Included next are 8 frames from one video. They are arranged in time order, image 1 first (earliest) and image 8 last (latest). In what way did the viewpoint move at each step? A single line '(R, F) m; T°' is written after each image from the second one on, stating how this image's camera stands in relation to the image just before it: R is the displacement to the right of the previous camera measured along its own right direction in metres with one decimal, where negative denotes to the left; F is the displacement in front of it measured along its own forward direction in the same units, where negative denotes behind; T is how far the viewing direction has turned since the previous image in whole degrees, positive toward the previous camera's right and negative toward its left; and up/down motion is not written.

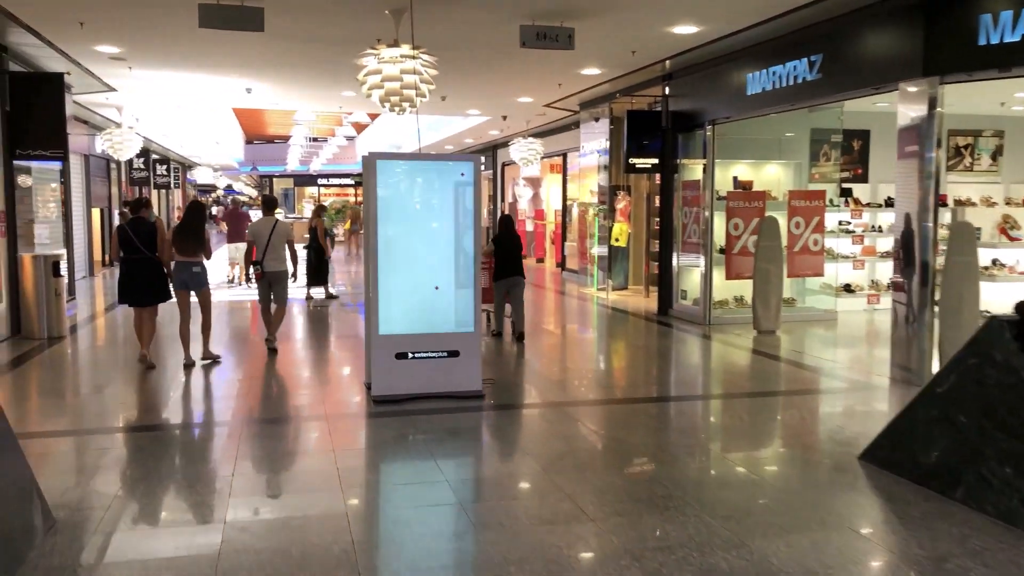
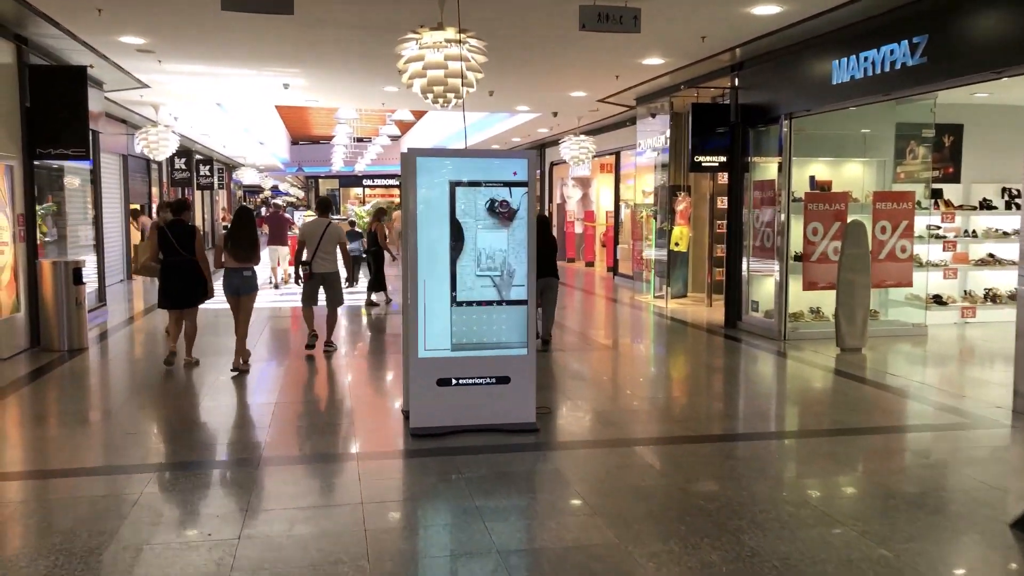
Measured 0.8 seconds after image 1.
(-0.1, +0.7) m; -3°
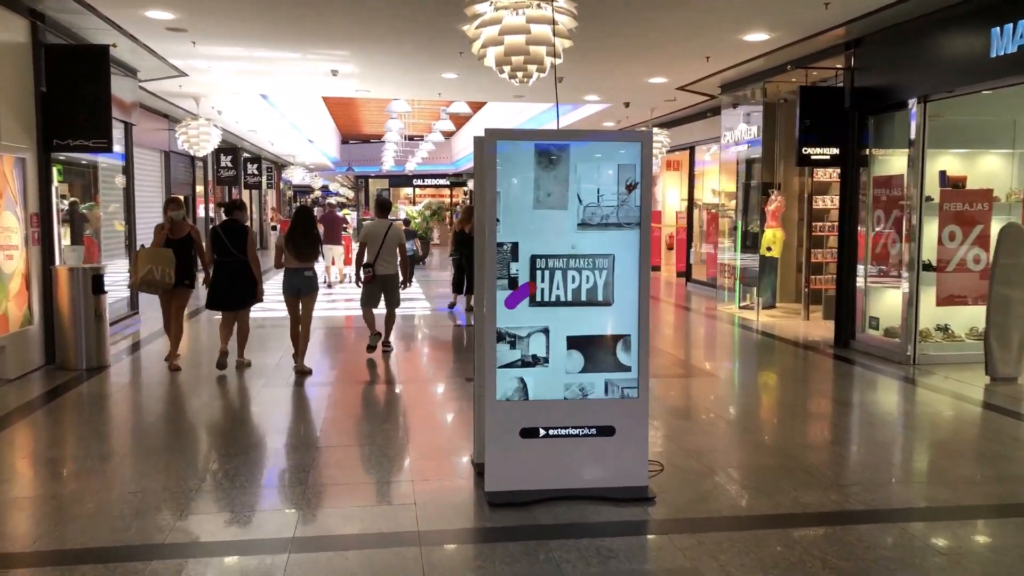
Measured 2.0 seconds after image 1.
(-0.2, +1.0) m; -3°
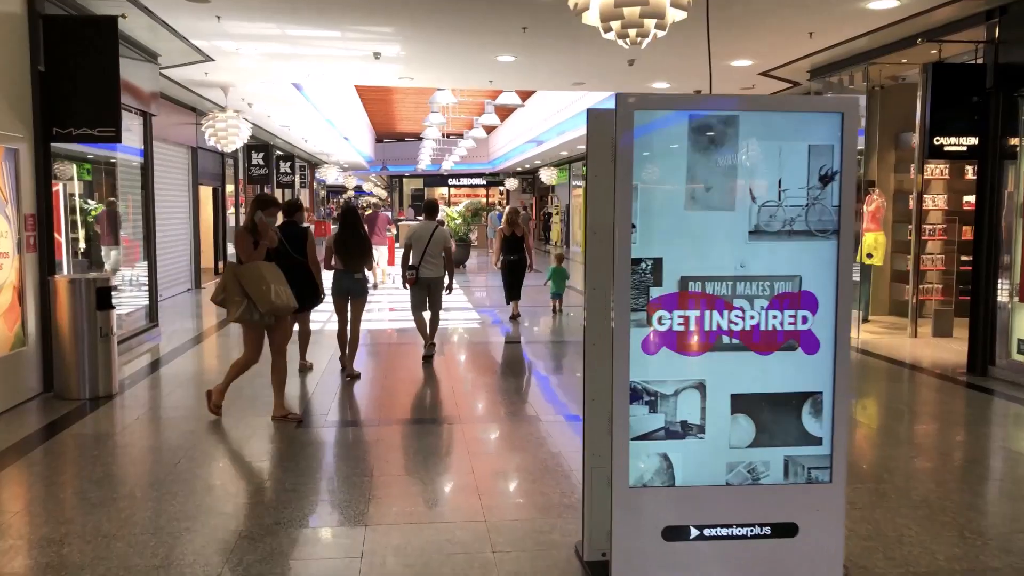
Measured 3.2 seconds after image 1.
(-0.3, +1.1) m; -2°
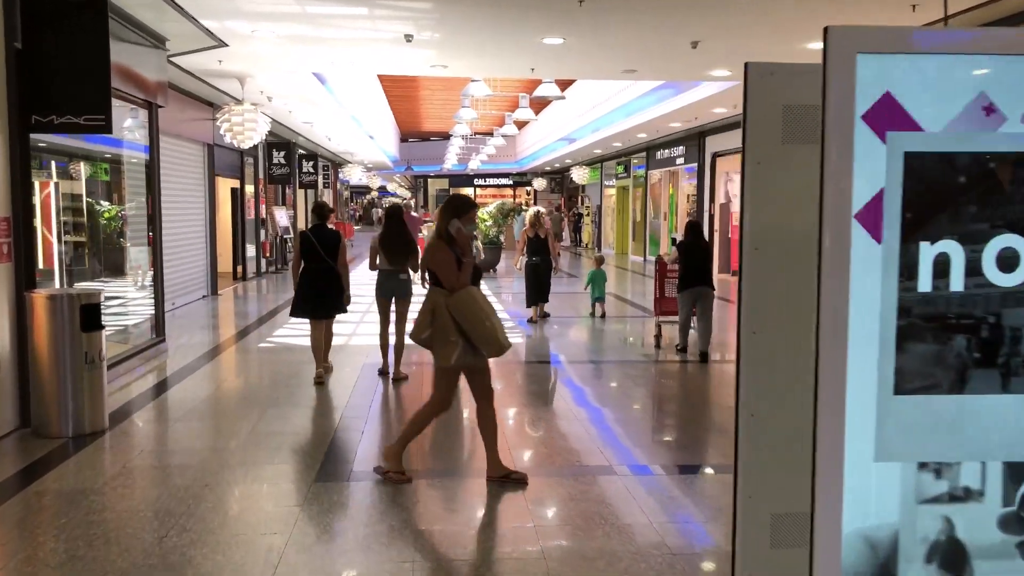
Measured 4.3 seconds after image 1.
(-0.2, +0.9) m; -1°
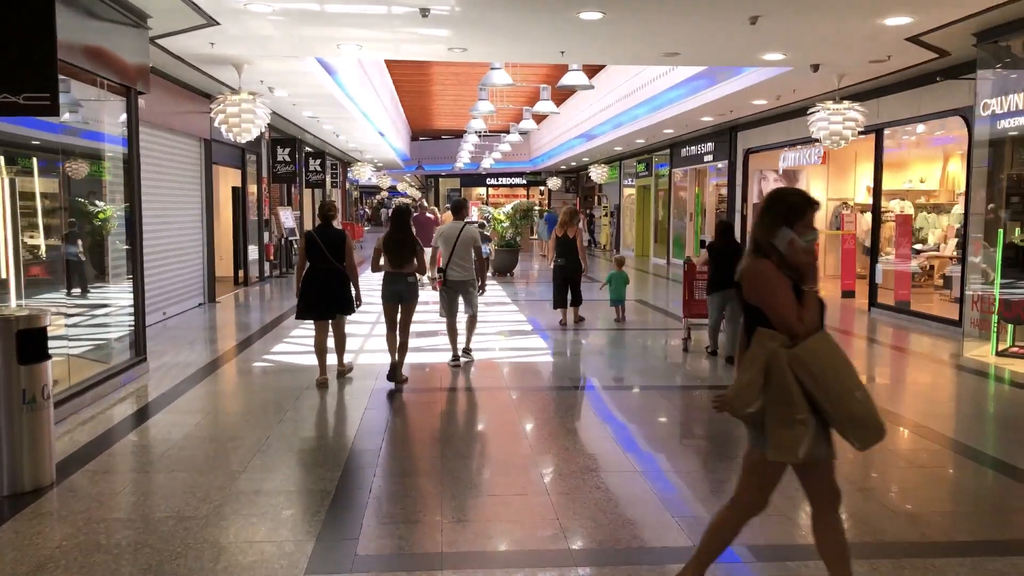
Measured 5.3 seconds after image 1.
(-0.2, +0.9) m; -1°
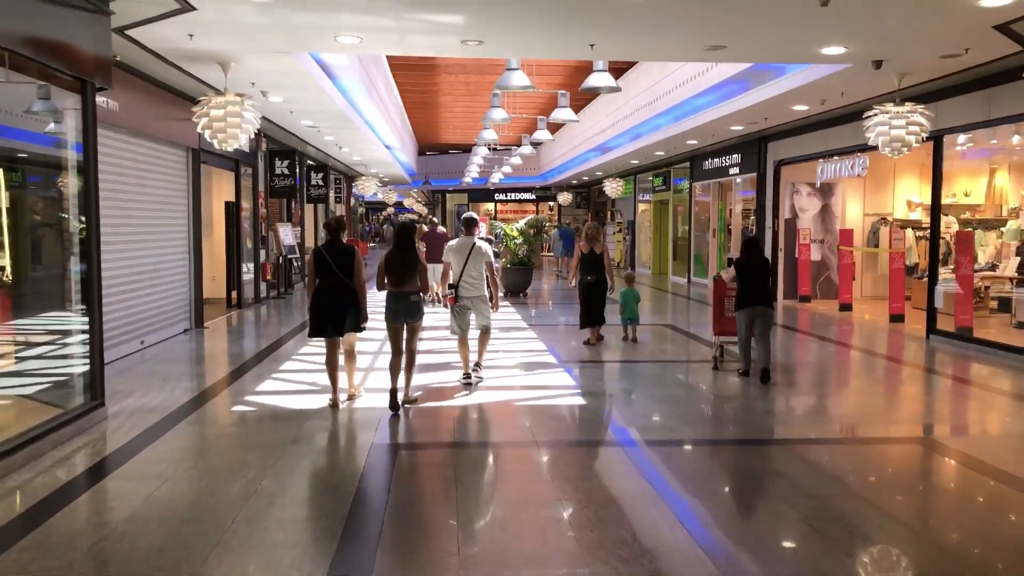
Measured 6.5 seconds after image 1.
(-0.1, +1.0) m; 0°
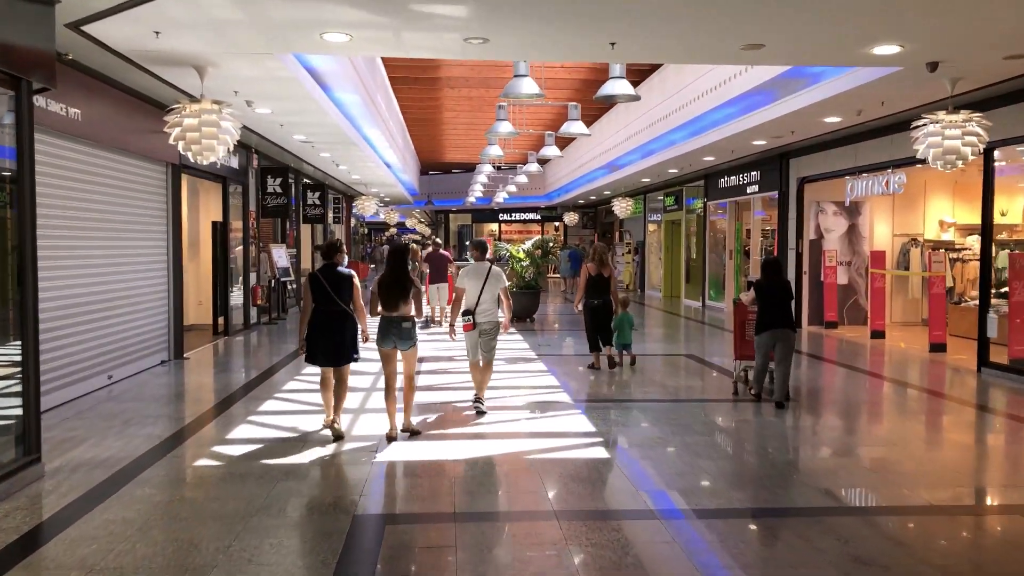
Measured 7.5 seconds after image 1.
(0.0, +0.8) m; 0°
